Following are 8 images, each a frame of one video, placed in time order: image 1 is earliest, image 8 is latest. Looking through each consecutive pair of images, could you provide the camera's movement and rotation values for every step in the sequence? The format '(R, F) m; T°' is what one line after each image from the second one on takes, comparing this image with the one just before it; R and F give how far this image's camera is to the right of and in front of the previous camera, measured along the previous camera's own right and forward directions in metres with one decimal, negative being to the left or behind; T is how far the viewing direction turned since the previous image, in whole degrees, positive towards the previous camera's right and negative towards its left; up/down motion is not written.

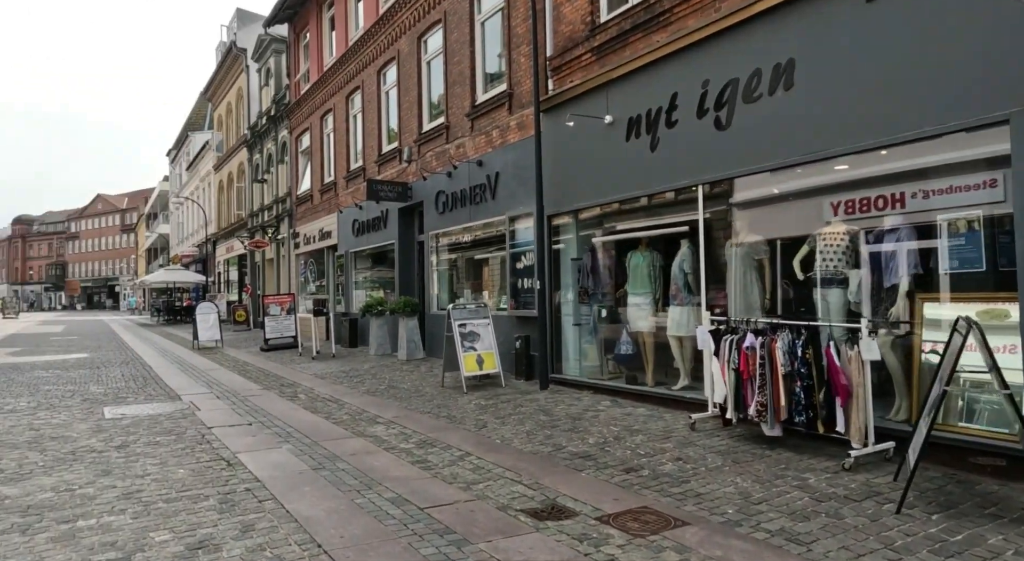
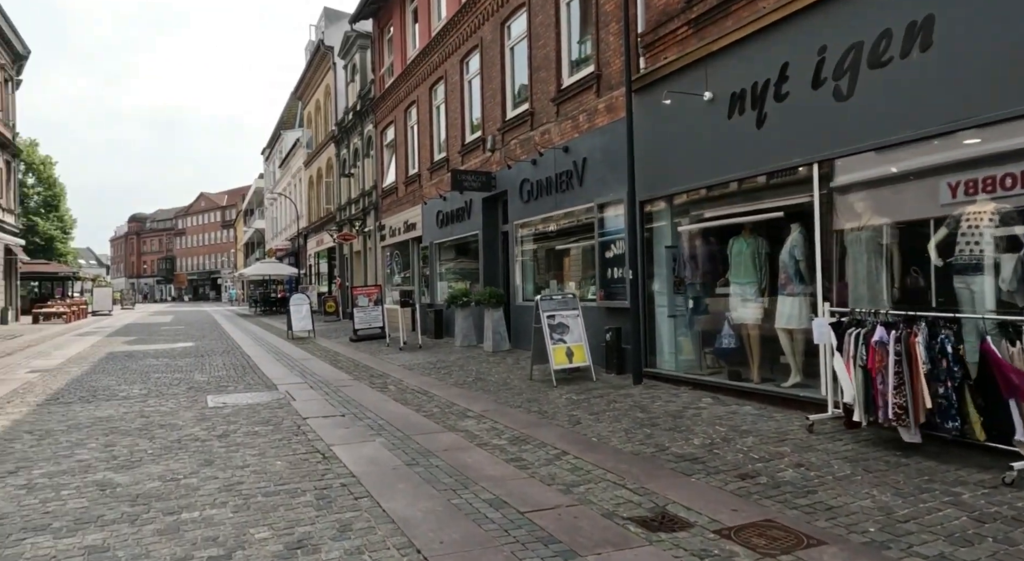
(-0.1, +0.3) m; -7°
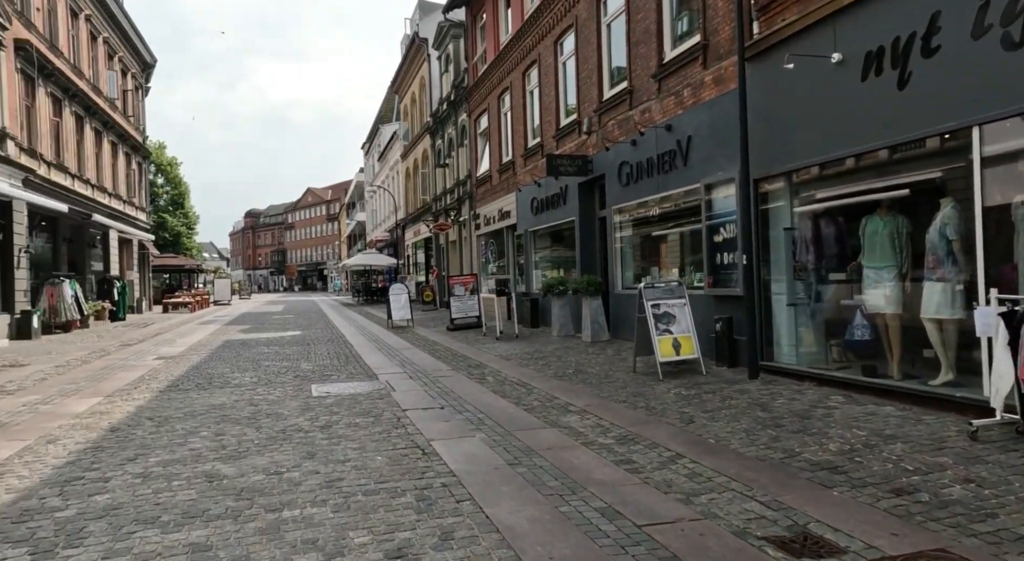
(-0.1, +0.3) m; -8°
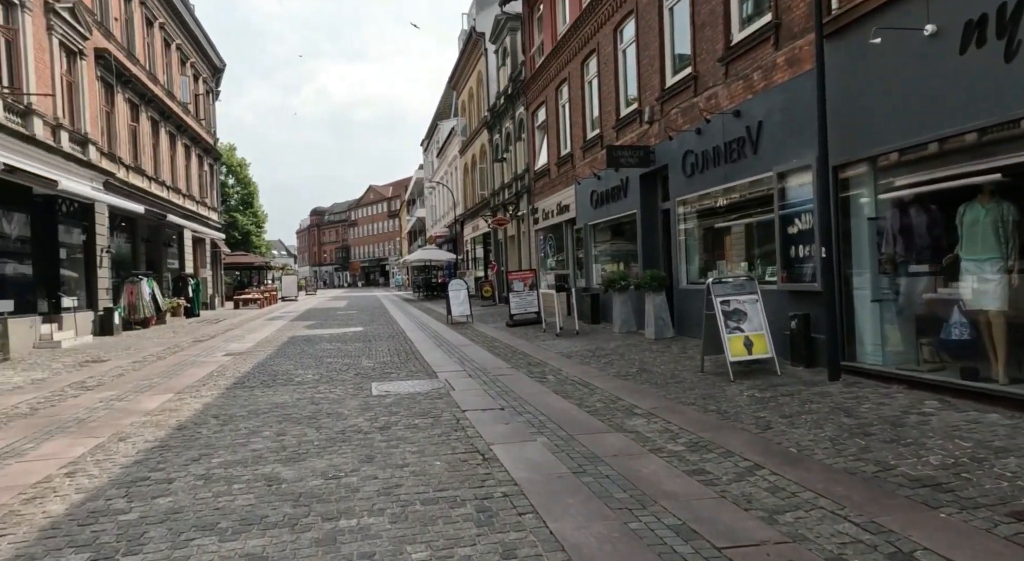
(0.0, +0.2) m; -5°
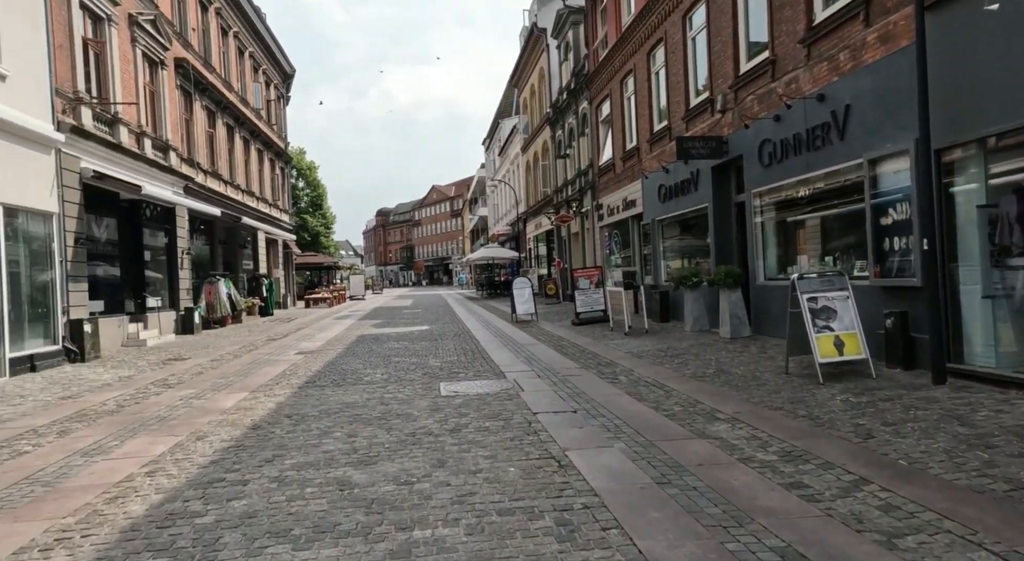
(-0.1, +0.2) m; -5°
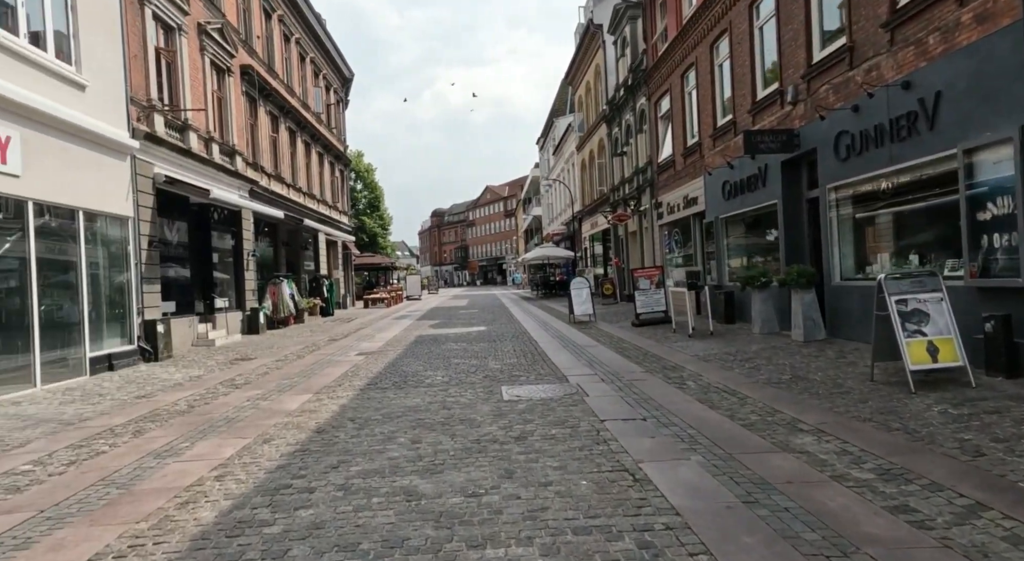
(-0.1, +0.2) m; -5°
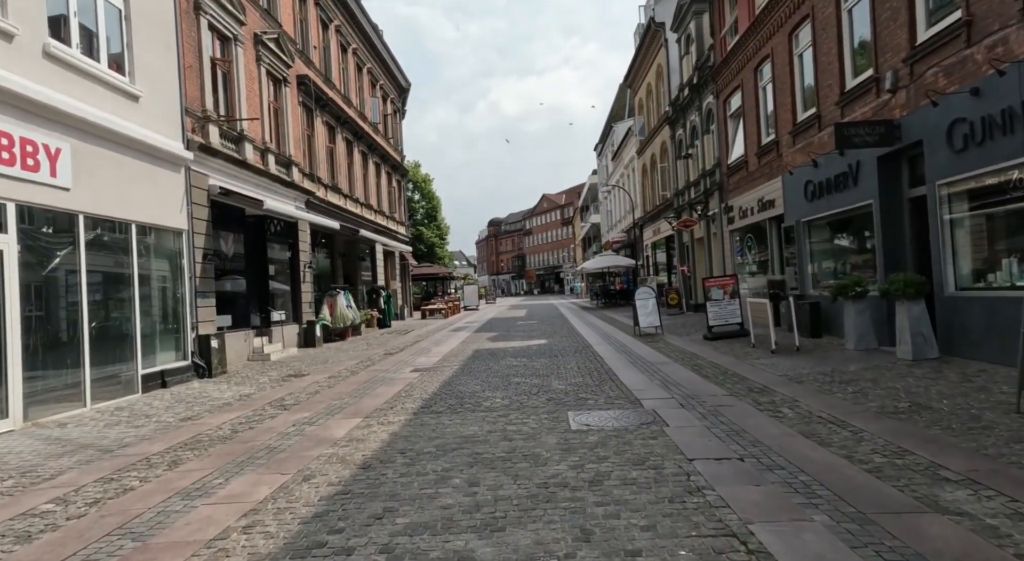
(-0.1, +0.8) m; -5°
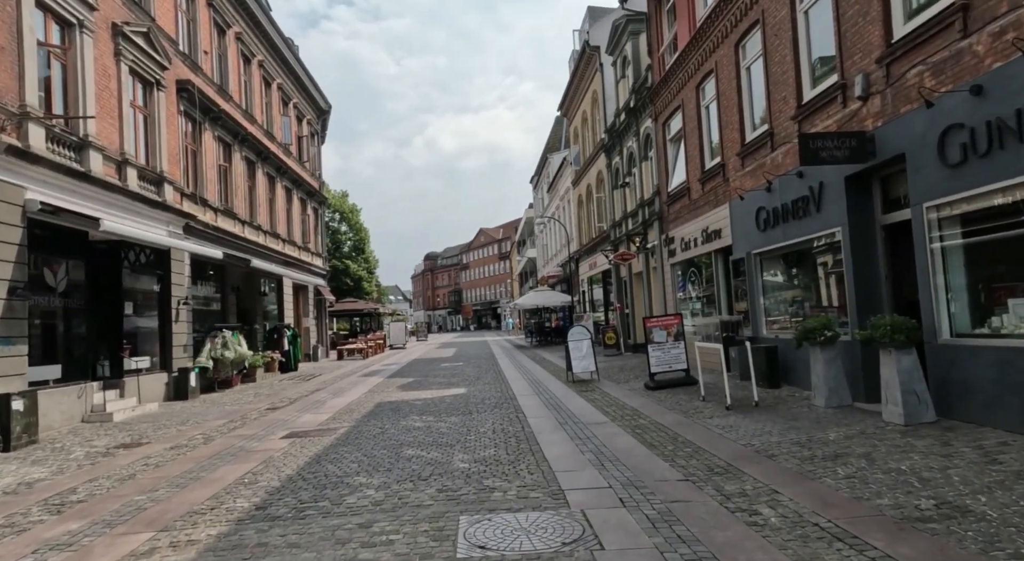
(+0.6, +2.2) m; +5°
